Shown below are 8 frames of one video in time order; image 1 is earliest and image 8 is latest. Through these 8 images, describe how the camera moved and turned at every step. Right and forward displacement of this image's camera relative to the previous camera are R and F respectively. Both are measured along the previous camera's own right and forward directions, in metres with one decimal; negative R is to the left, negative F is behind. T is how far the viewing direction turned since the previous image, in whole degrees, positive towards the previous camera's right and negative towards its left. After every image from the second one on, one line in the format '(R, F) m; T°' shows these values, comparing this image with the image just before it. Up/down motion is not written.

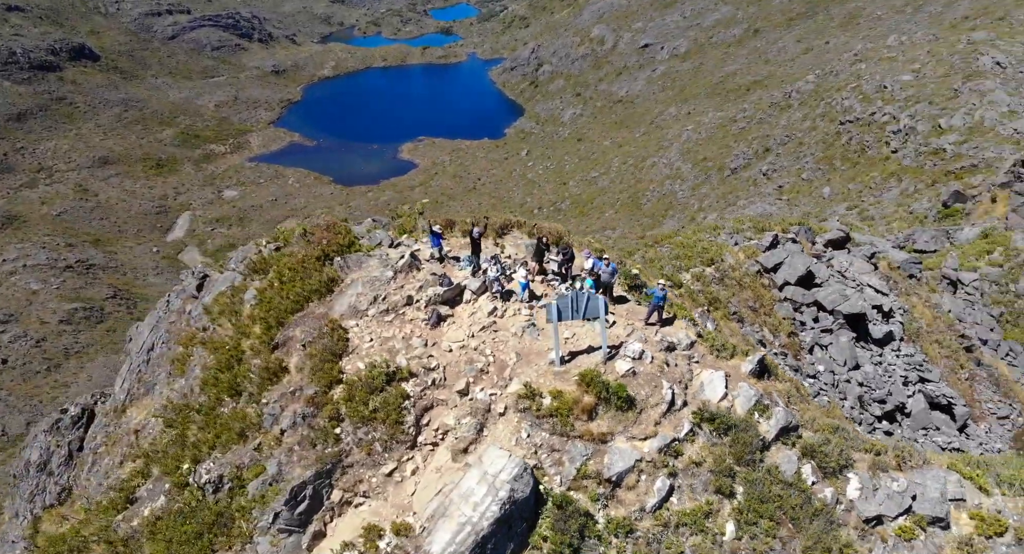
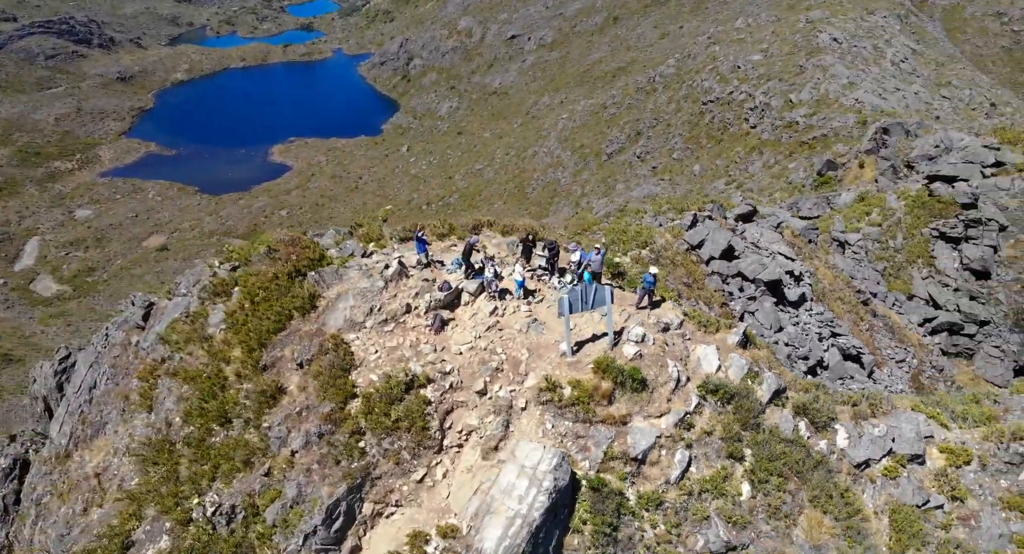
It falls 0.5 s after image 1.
(-1.9, -0.1) m; +7°
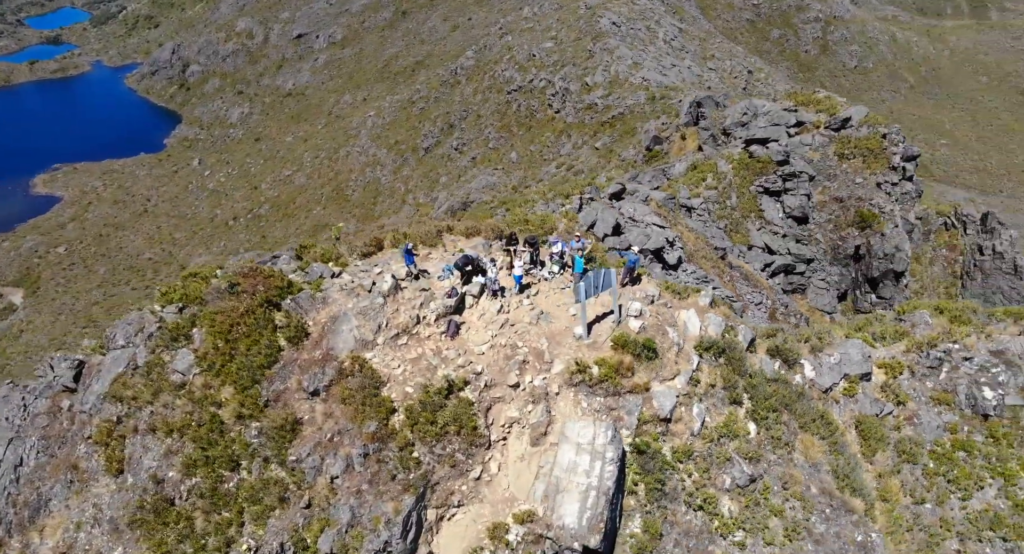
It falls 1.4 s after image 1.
(-3.2, -0.4) m; +11°
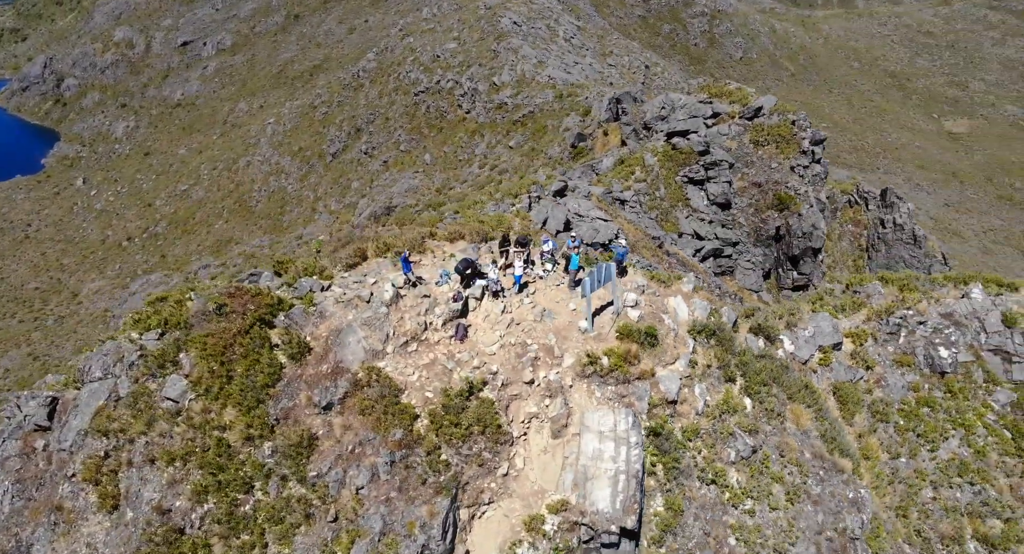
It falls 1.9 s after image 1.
(-1.6, -0.3) m; +5°
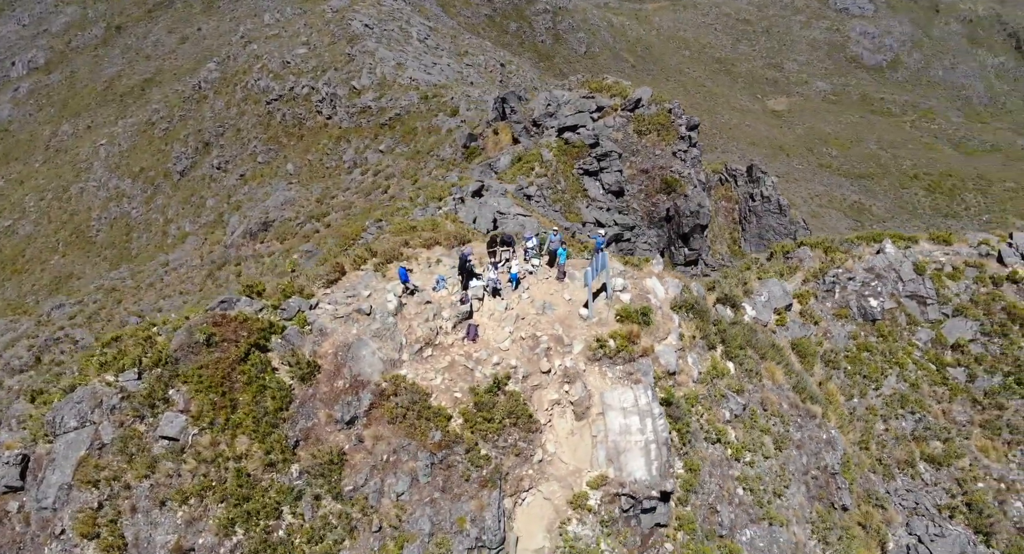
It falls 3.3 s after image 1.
(-2.4, -0.5) m; +8°
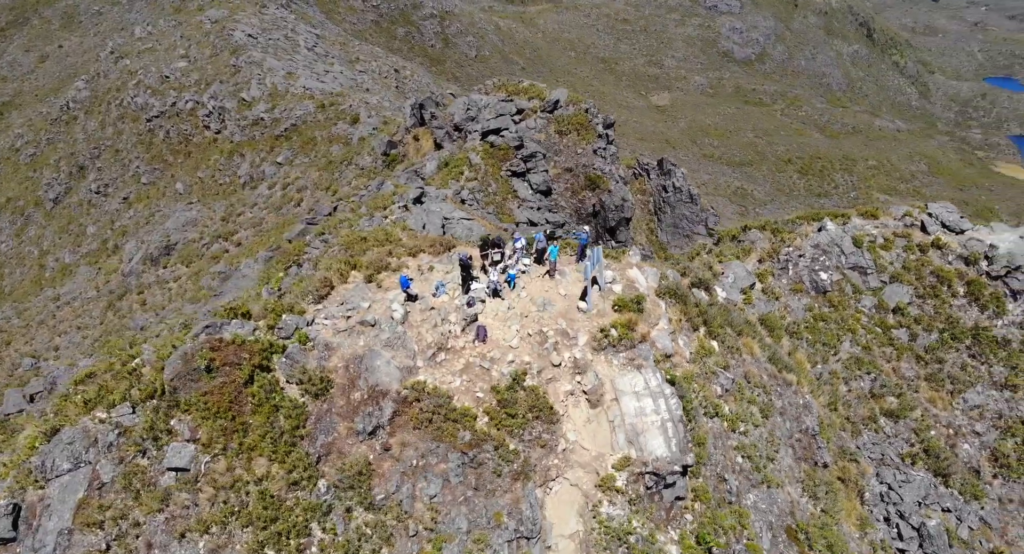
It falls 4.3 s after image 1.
(-1.8, -0.5) m; +6°
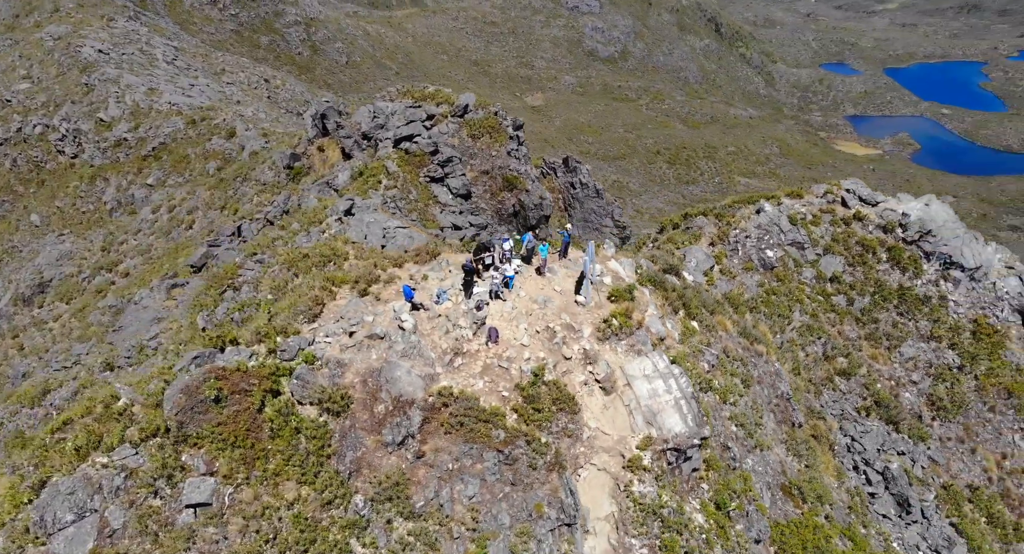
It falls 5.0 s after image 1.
(-2.3, -0.5) m; +7°
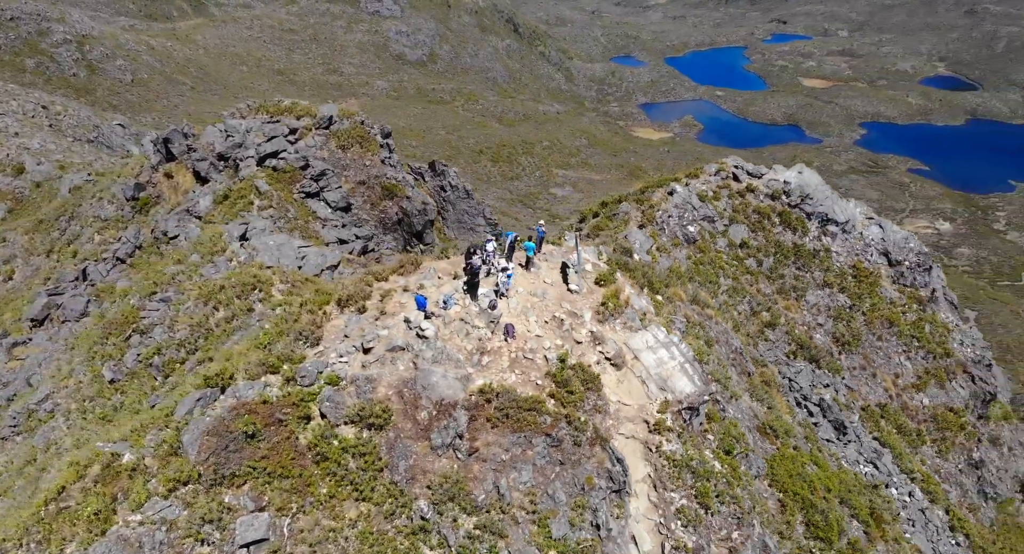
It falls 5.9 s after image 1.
(-3.7, -0.9) m; +11°
